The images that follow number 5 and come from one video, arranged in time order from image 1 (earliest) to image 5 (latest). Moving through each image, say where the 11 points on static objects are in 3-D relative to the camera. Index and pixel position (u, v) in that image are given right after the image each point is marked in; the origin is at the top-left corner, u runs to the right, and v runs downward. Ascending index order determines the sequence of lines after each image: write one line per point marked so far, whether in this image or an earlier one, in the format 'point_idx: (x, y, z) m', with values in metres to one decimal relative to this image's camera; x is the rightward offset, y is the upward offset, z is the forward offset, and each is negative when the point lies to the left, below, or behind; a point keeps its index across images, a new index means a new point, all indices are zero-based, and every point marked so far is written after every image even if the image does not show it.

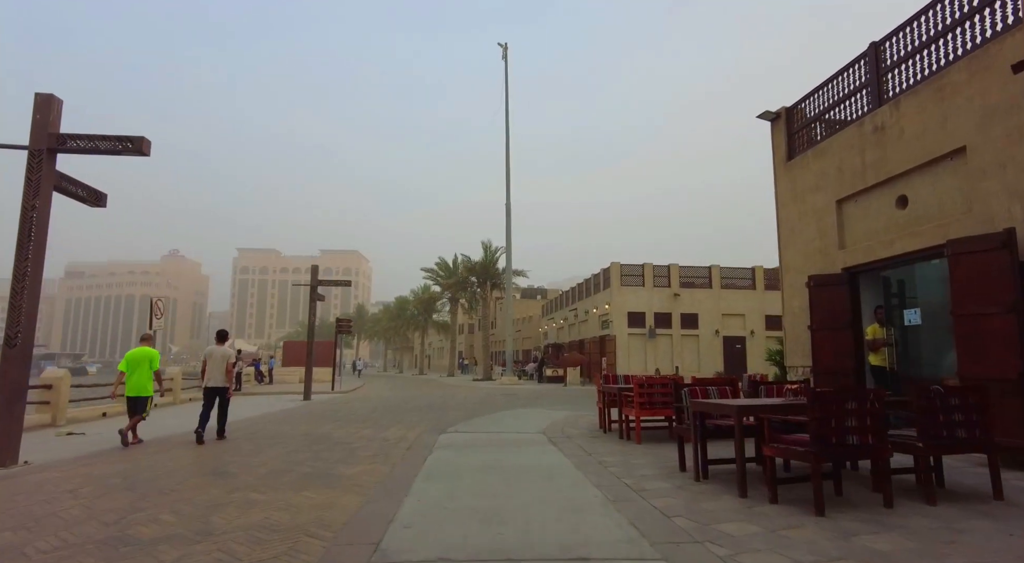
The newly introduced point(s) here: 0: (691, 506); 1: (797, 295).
0: (+1.5, -1.9, +5.4) m
1: (+5.4, -0.3, +11.9) m
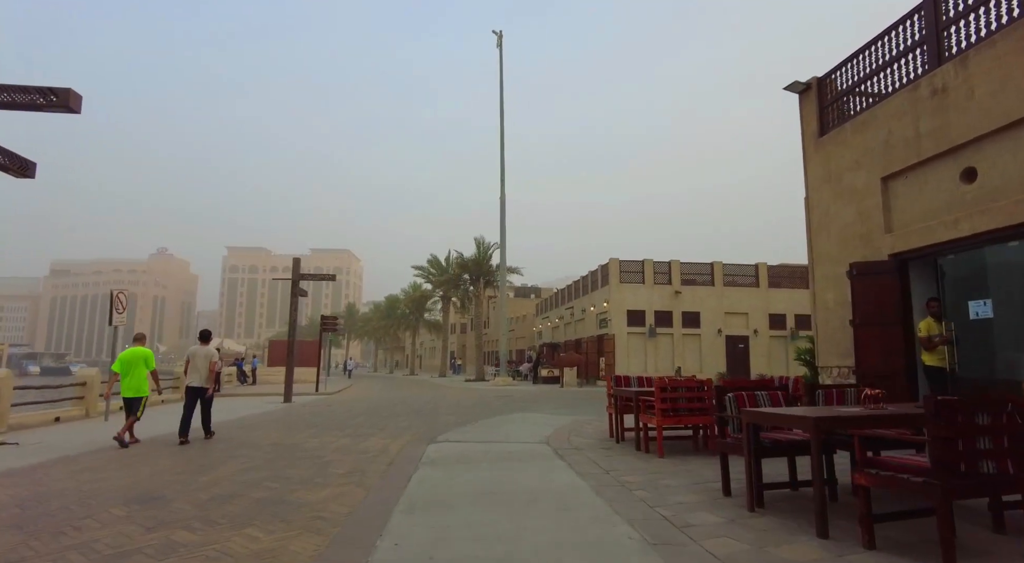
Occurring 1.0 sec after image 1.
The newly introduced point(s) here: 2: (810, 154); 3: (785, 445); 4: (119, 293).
0: (+1.6, -1.7, +4.1) m
1: (+5.3, -0.1, +10.6) m
2: (+5.3, +2.3, +11.3) m
3: (+2.3, -1.4, +5.4) m
4: (-9.1, -0.3, +14.7) m
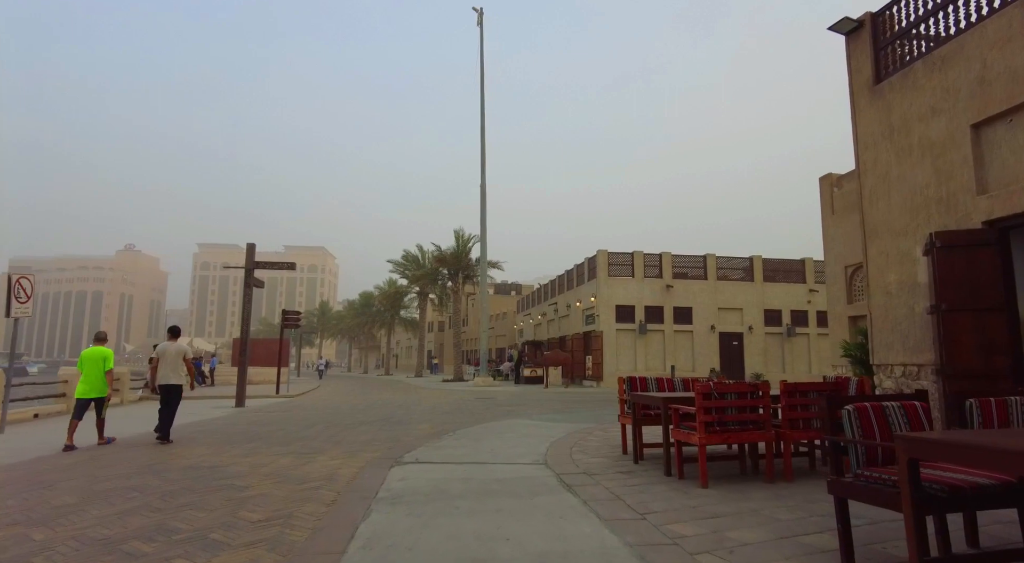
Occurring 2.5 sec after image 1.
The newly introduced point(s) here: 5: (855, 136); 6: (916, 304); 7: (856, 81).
0: (+1.6, -1.4, +1.9) m
1: (+5.2, +0.2, +8.6) m
2: (+5.1, +2.6, +9.3) m
3: (+2.3, -1.1, +3.3) m
4: (-9.4, +0.1, +12.2) m
5: (+5.1, +2.2, +9.4) m
6: (+5.2, -0.3, +8.2) m
7: (+5.1, +3.0, +9.4) m
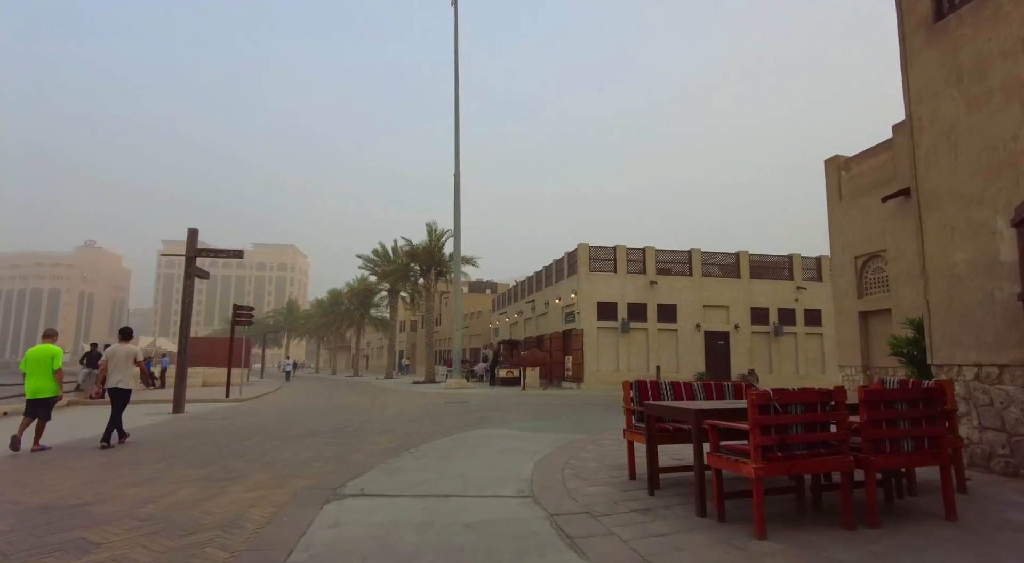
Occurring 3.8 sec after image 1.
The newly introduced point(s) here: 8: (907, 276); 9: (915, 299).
0: (+1.7, -1.2, +0.1) m
1: (+4.9, +0.4, +6.9) m
2: (+4.8, +2.8, +7.6) m
3: (+2.3, -0.9, +1.5) m
4: (-9.8, +0.3, +9.9) m
5: (+4.8, +2.4, +7.7) m
6: (+5.0, -0.1, +6.5) m
7: (+4.8, +3.2, +7.8) m
8: (+8.2, +0.1, +13.3) m
9: (+8.2, -0.4, +13.0) m
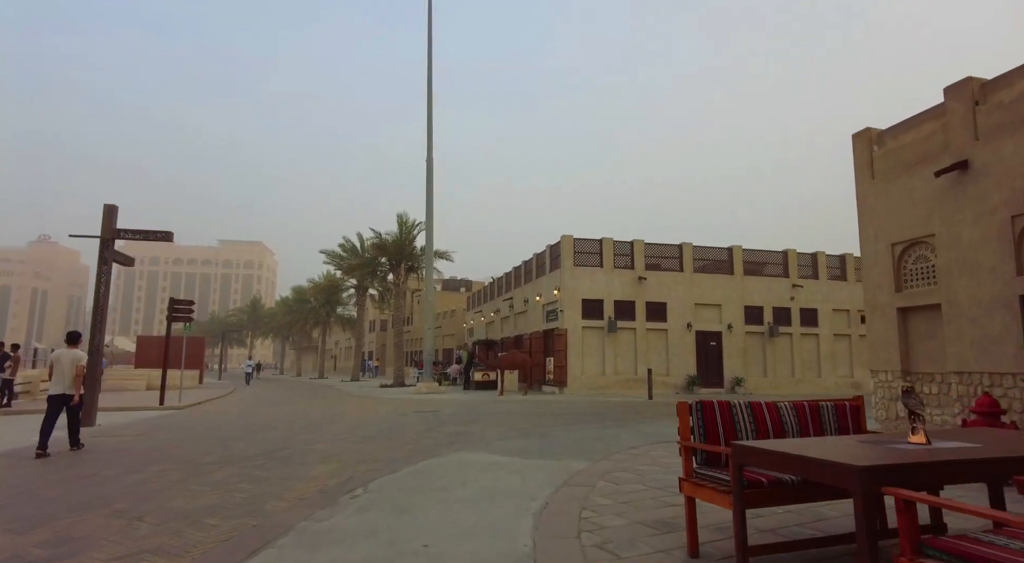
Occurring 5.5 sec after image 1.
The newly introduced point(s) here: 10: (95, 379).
0: (+1.9, -1.0, -2.2) m
1: (+4.9, +0.6, +4.7) m
2: (+4.8, +3.0, +5.4) m
3: (+2.4, -0.6, -0.9) m
4: (-9.9, +0.6, +7.1) m
5: (+4.7, +2.6, +5.5) m
6: (+5.0, +0.1, +4.3) m
7: (+4.8, +3.4, +5.5) m
8: (+7.9, +0.3, +11.2) m
9: (+7.9, -0.2, +10.9) m
10: (-9.0, -2.1, +13.7) m
